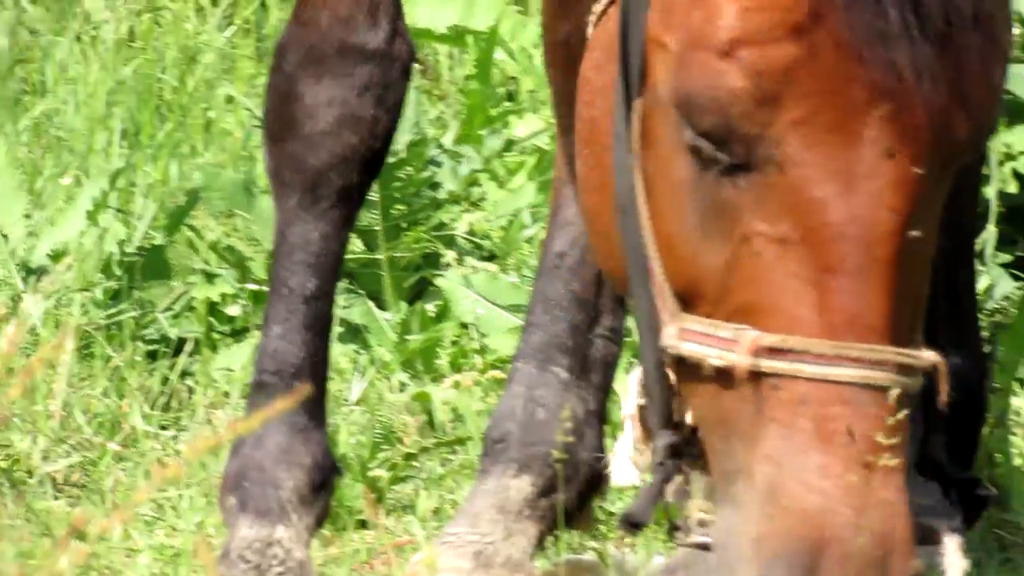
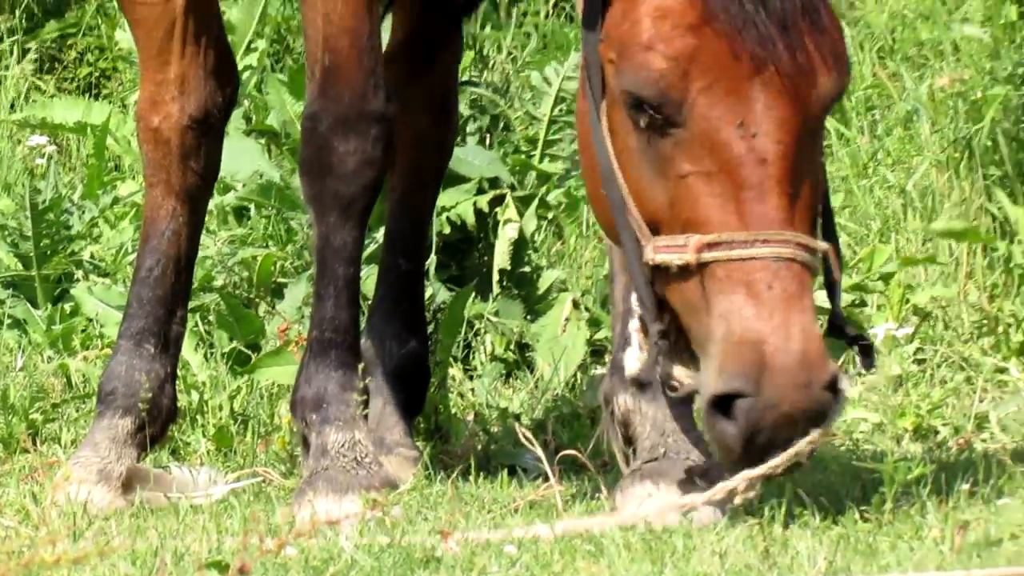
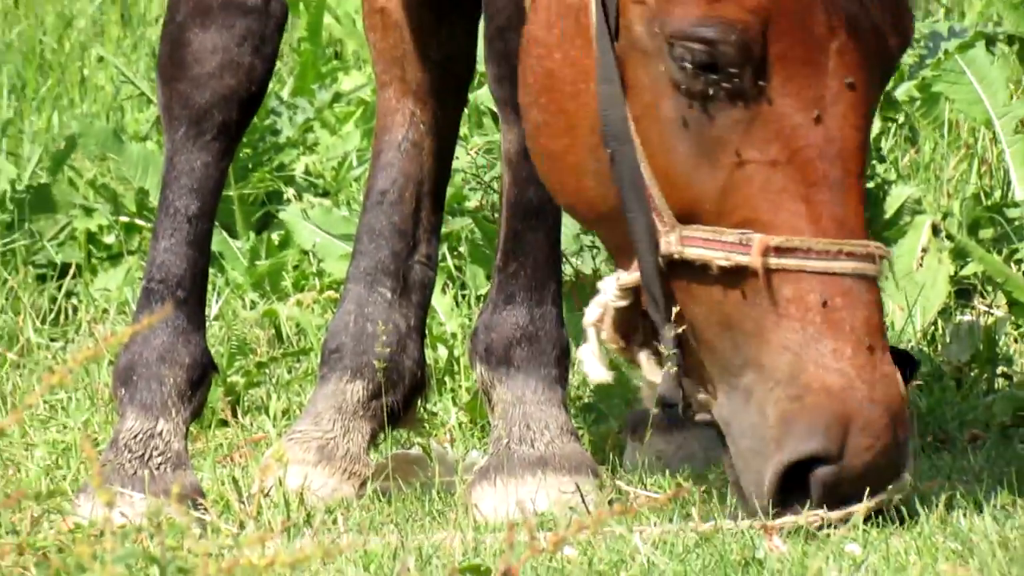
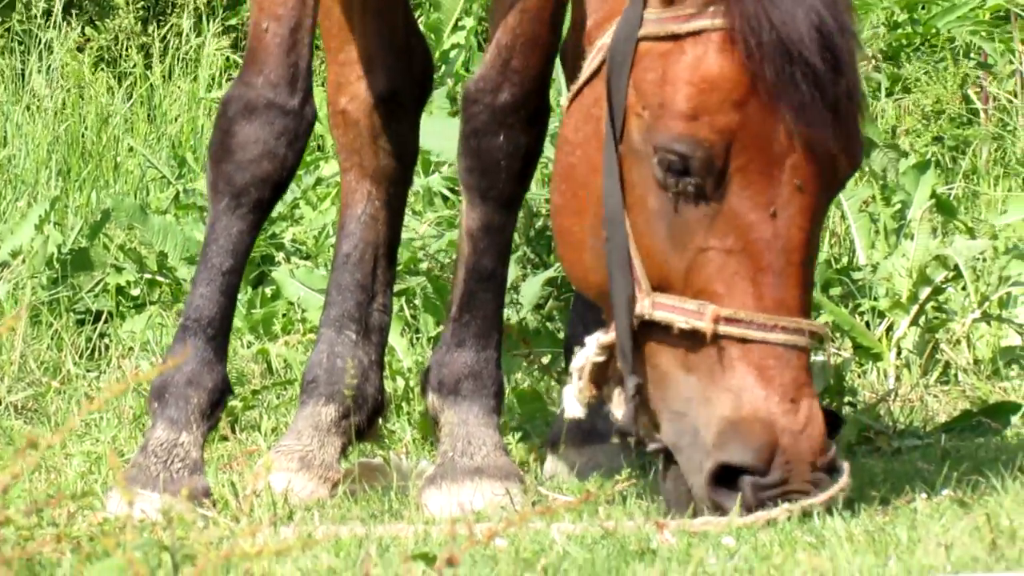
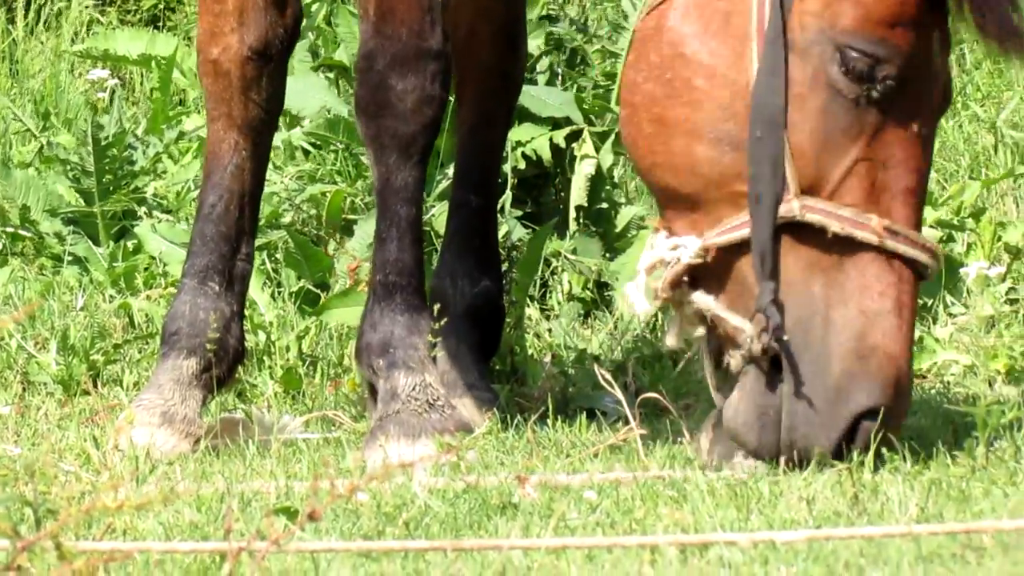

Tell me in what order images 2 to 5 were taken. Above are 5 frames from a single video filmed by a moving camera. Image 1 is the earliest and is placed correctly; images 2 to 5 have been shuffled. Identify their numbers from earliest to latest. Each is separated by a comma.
3, 4, 5, 2
